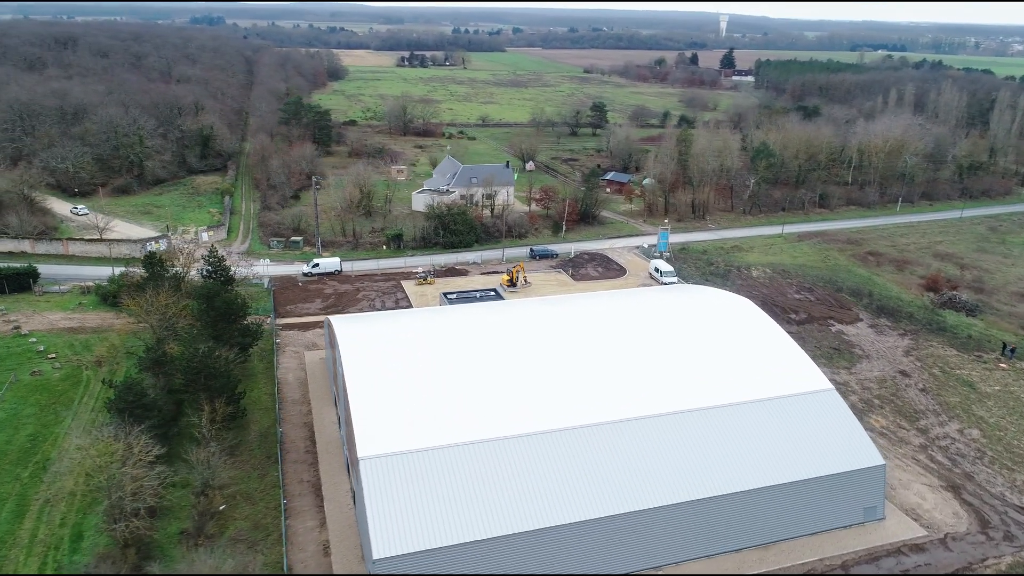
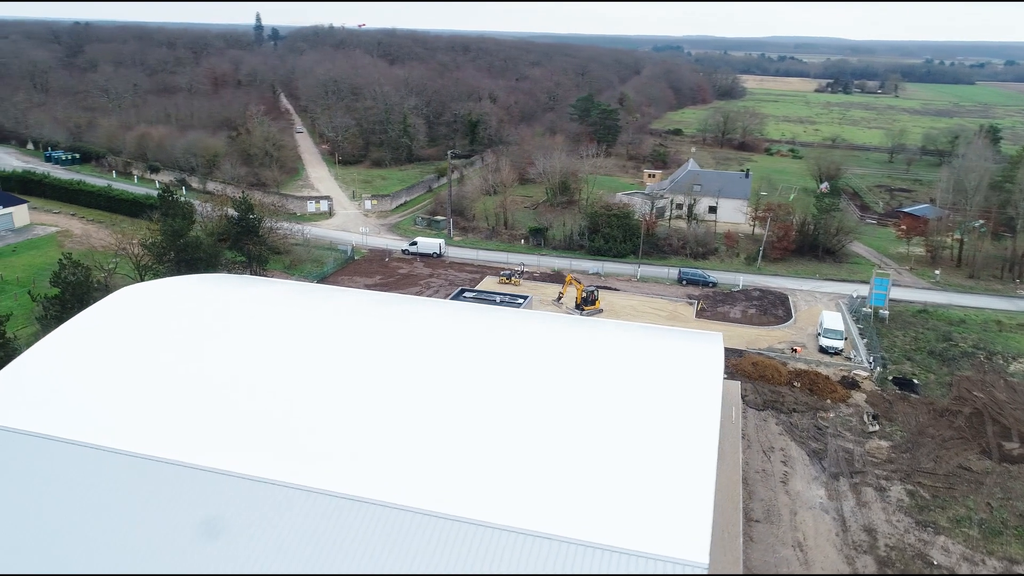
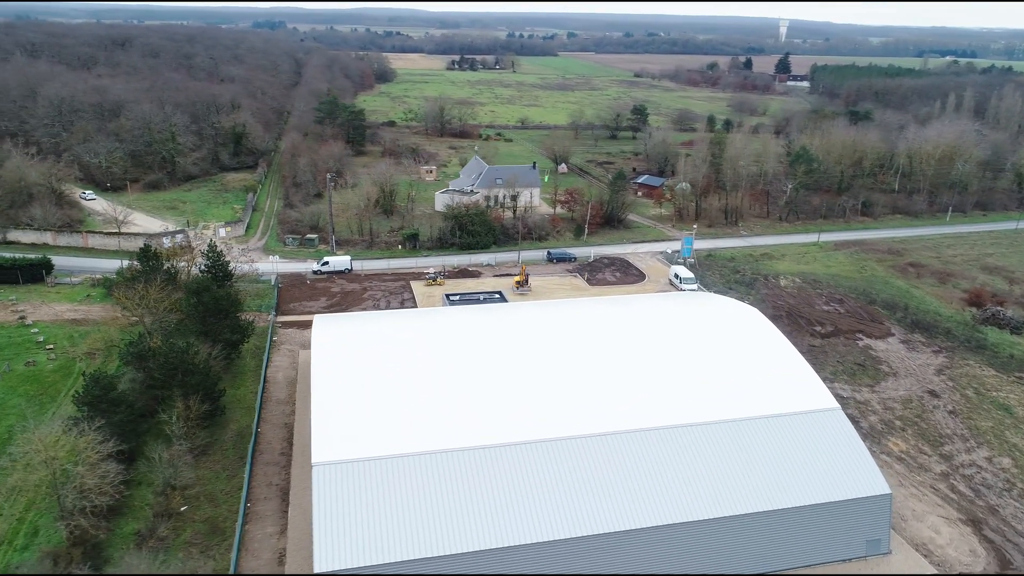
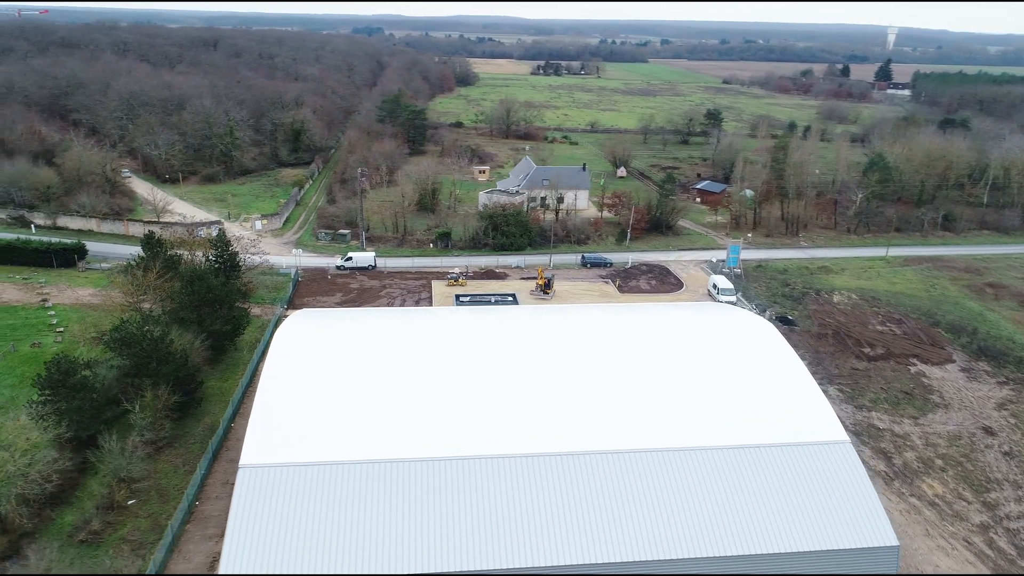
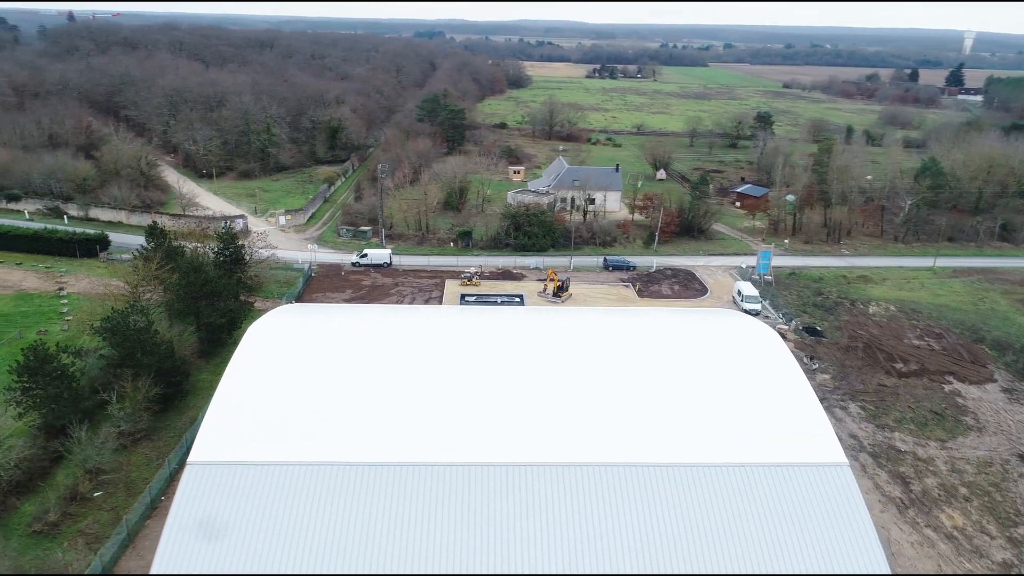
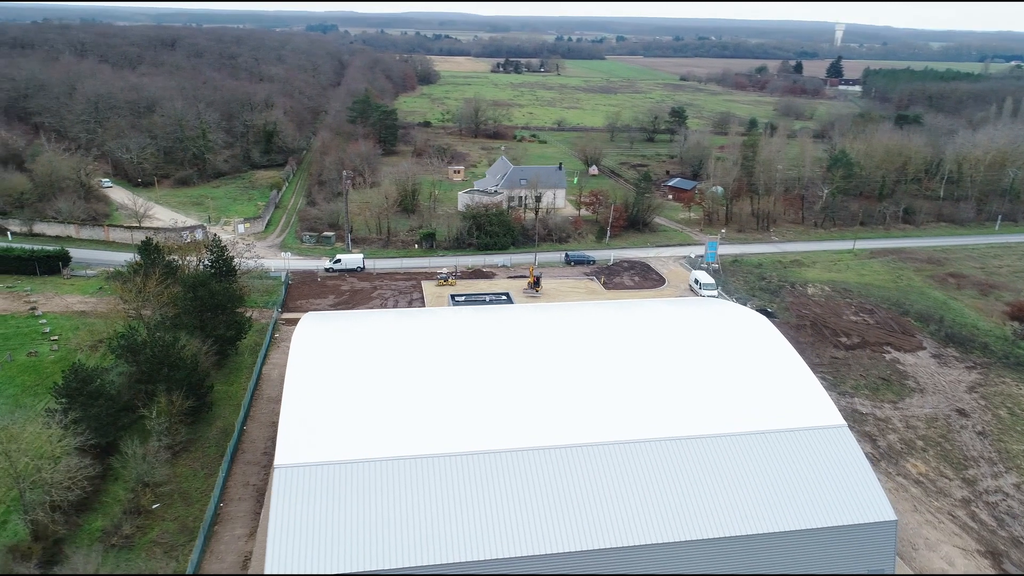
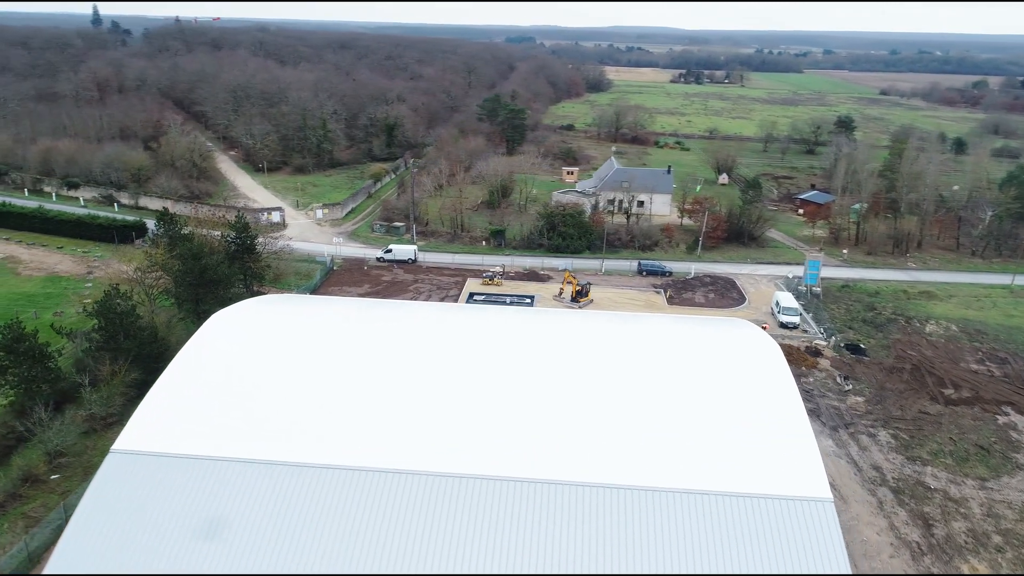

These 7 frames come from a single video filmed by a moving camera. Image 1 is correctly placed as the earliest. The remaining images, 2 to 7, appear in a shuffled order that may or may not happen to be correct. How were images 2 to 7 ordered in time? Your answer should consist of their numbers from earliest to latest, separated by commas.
3, 6, 4, 5, 7, 2
